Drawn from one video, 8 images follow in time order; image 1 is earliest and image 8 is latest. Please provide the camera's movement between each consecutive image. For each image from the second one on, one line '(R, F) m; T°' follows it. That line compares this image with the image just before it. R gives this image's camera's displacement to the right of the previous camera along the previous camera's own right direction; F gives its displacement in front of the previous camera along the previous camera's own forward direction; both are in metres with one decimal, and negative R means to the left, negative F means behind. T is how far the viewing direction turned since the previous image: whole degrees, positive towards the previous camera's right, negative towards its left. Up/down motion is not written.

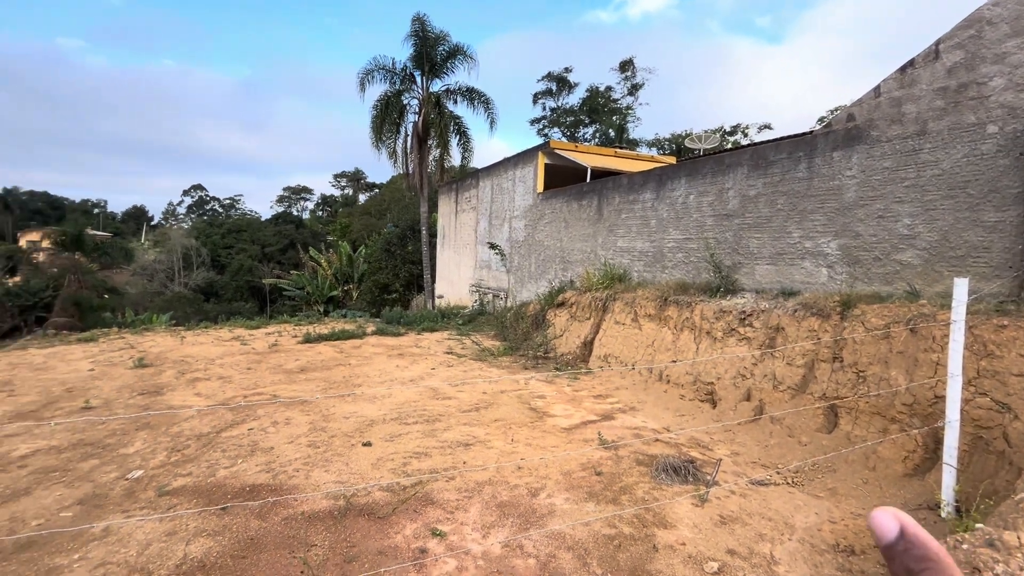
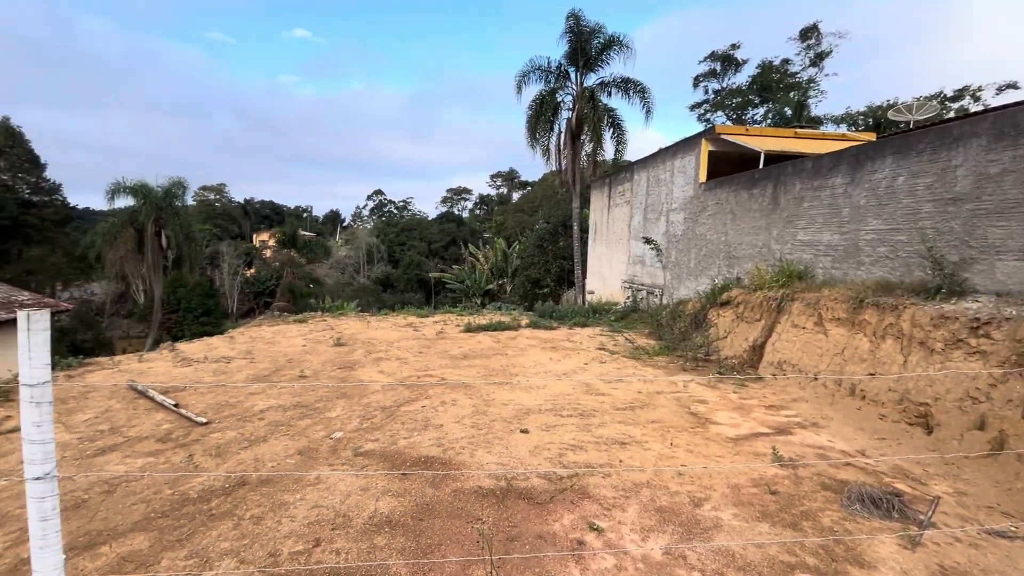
(-0.1, 0.0) m; -17°
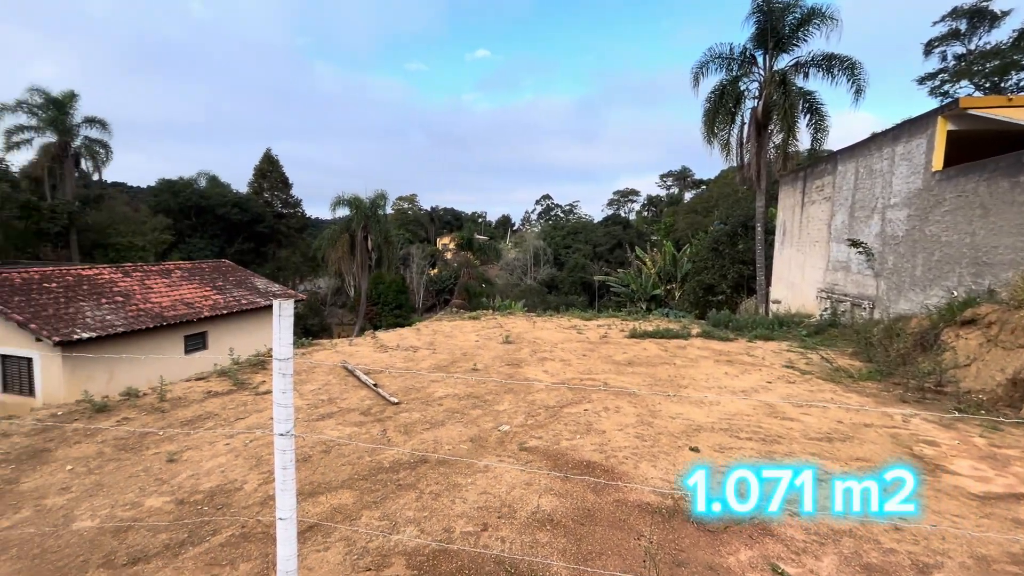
(0.0, 0.0) m; -19°
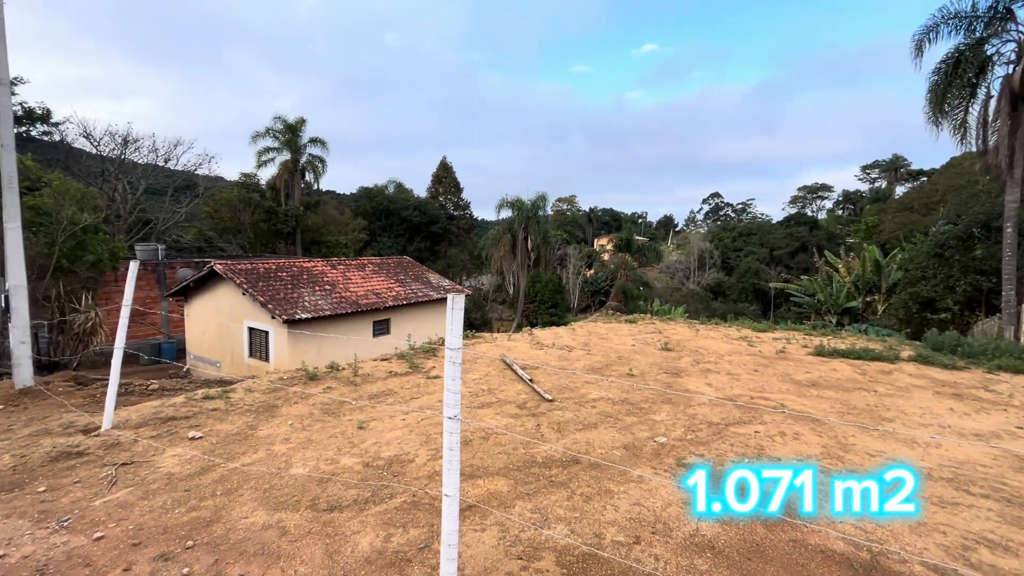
(0.0, 0.0) m; -18°
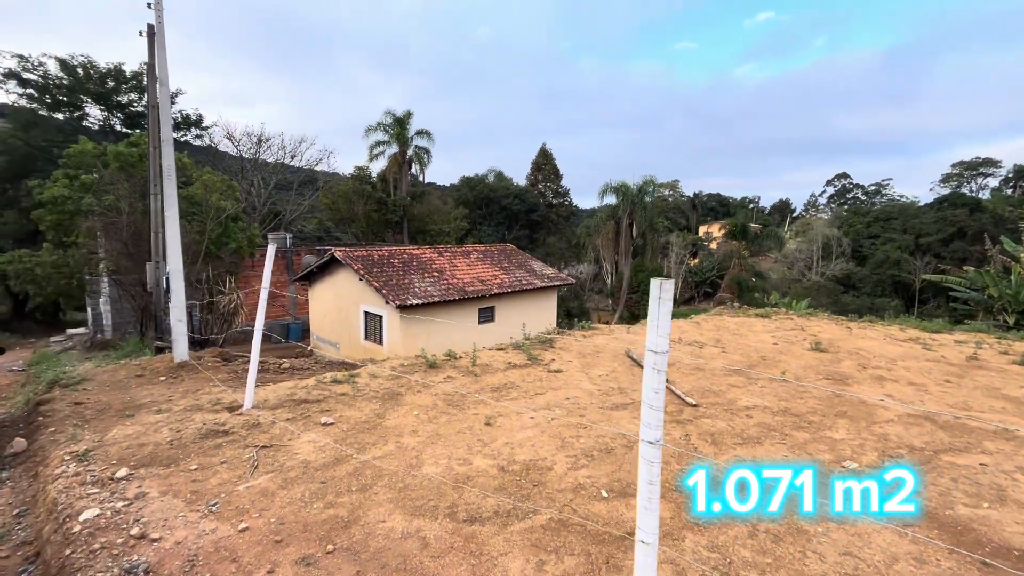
(-0.5, +0.5) m; -11°
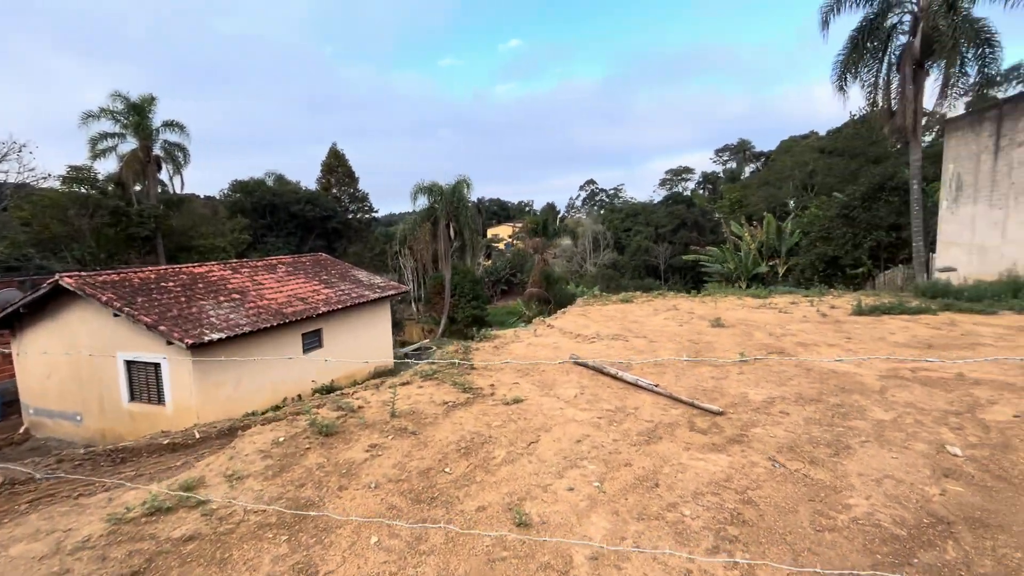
(-1.3, +2.2) m; +24°
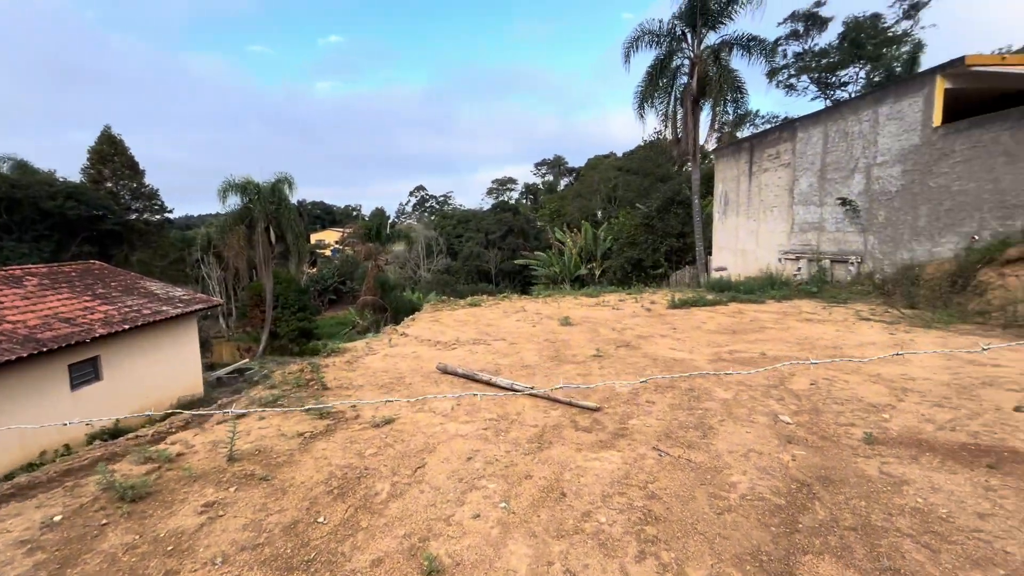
(-0.3, +0.4) m; +20°
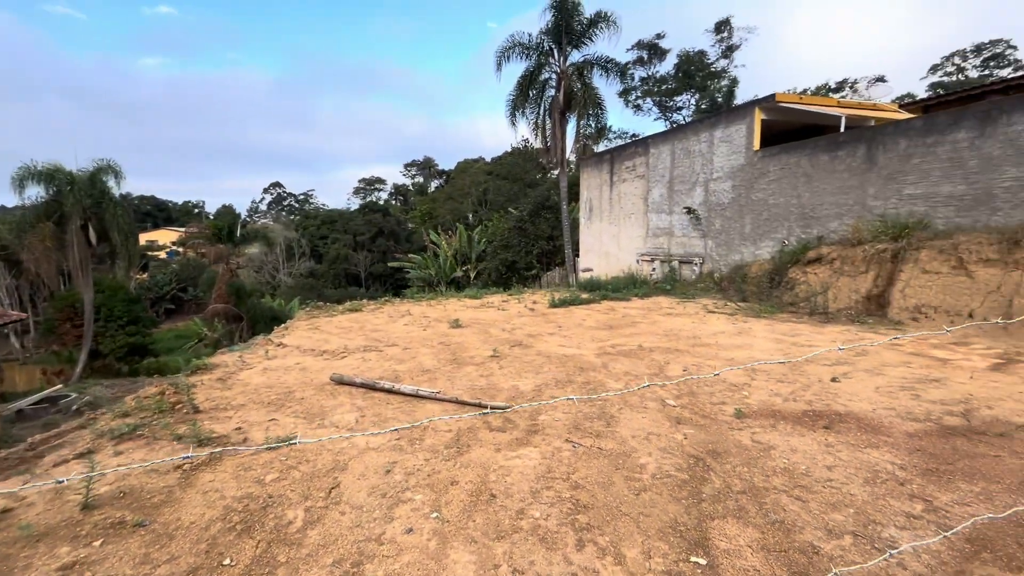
(-0.3, 0.0) m; +15°
